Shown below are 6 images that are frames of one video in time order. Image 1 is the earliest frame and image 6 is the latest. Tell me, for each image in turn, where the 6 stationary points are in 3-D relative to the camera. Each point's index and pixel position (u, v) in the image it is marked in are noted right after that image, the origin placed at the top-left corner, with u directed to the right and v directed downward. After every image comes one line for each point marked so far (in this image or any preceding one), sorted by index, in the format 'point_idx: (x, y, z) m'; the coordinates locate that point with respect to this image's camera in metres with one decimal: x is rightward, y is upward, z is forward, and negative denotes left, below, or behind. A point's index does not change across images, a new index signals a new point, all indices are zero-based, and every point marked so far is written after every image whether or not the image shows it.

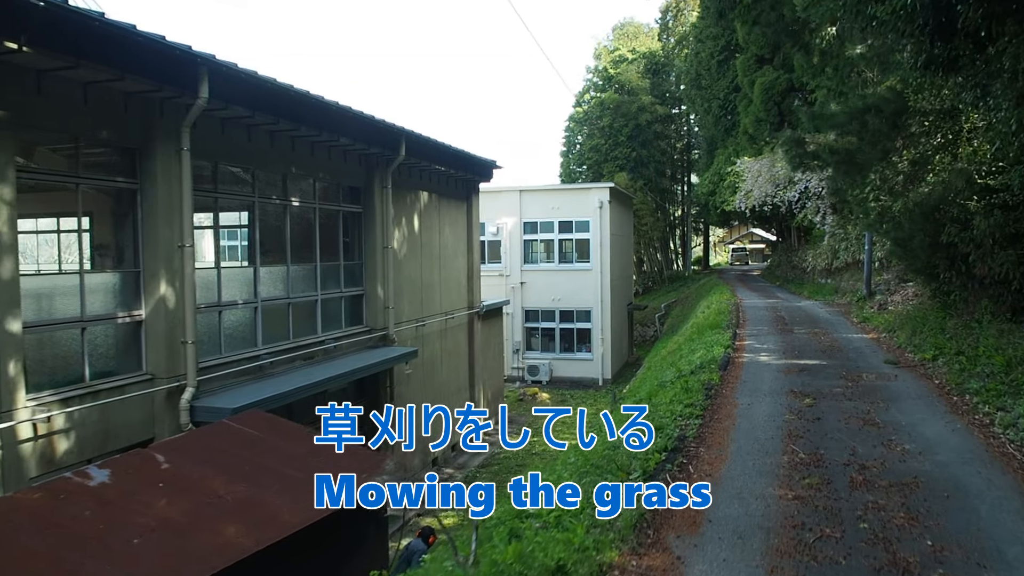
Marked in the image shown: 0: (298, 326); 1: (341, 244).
0: (-3.1, -0.5, +10.4) m
1: (-2.8, +0.7, +11.6) m
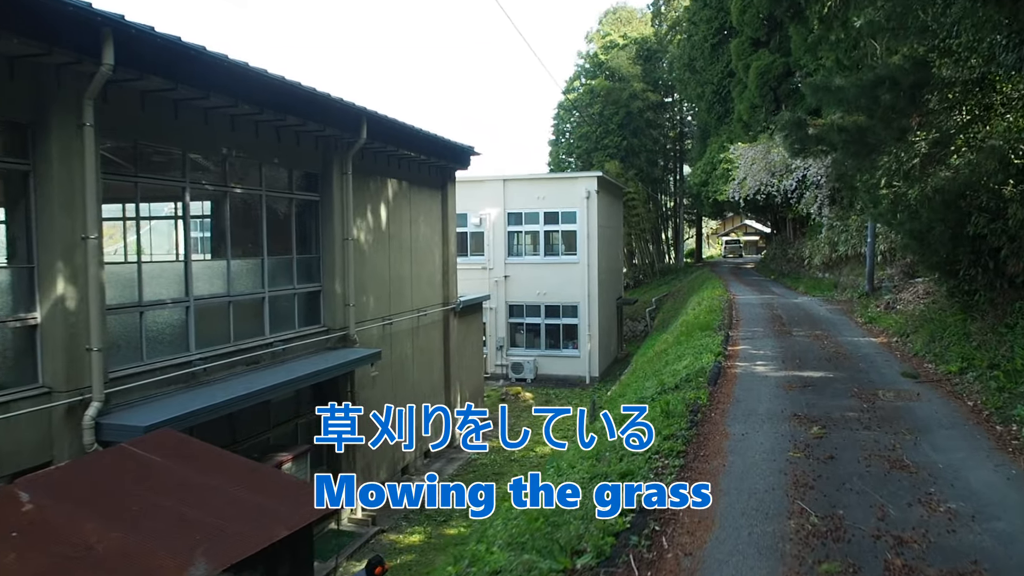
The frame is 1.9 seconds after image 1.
0: (-3.5, -0.5, +9.3) m
1: (-3.2, +0.8, +10.5) m
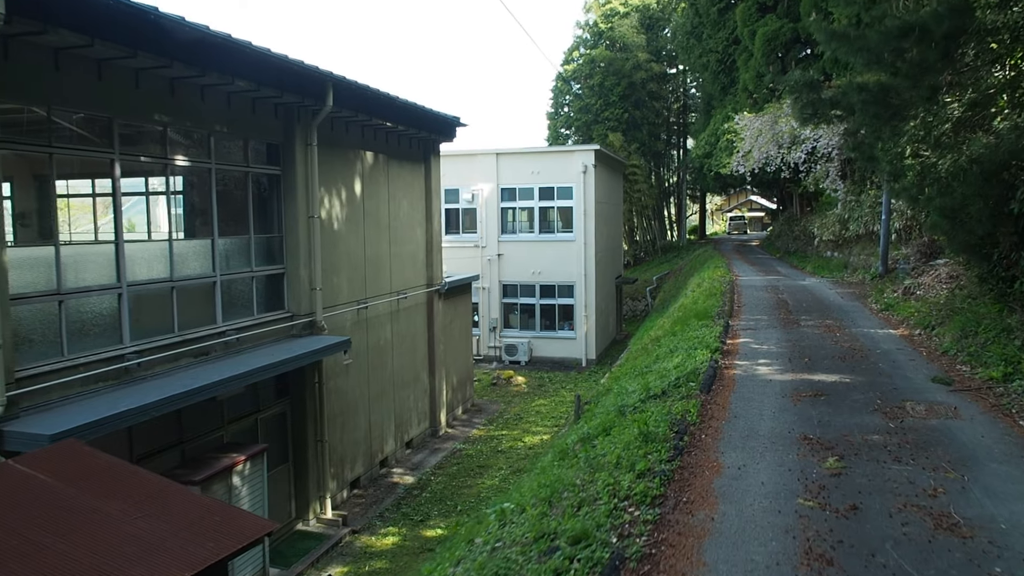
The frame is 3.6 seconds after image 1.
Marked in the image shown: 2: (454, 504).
0: (-3.8, -0.3, +8.4) m
1: (-3.5, +1.0, +9.5) m
2: (-0.9, -3.3, +11.1) m
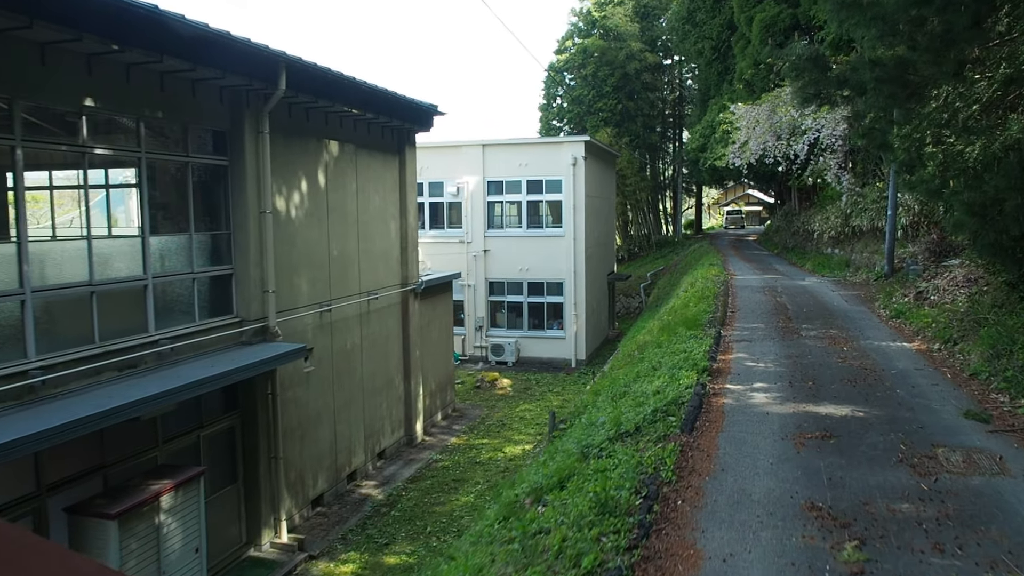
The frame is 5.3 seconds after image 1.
0: (-4.2, -0.3, +7.5) m
1: (-3.8, +1.0, +8.6) m
2: (-1.3, -3.4, +10.2) m
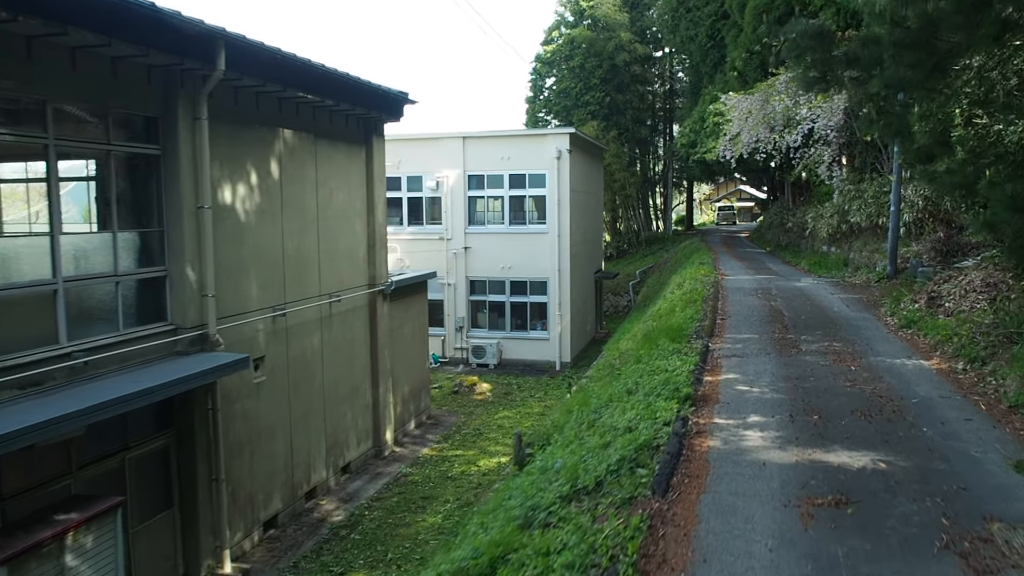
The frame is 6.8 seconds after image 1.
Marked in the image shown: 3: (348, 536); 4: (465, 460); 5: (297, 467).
0: (-4.5, -0.4, +6.5) m
1: (-4.2, +0.9, +7.6) m
2: (-1.7, -3.4, +9.3) m
3: (-2.3, -3.4, +9.9) m
4: (-0.9, -3.1, +12.8) m
5: (-3.2, -2.6, +10.6) m
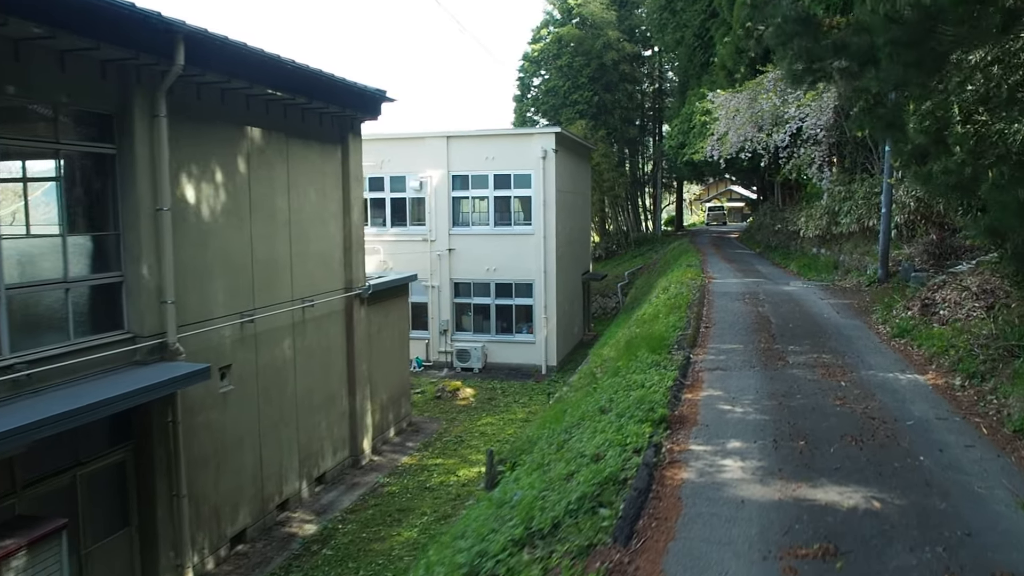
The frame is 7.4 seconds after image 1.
0: (-4.8, -0.5, +6.1) m
1: (-4.5, +0.9, +7.2) m
2: (-1.9, -3.5, +8.9) m
3: (-2.5, -3.5, +9.5) m
4: (-1.2, -3.1, +12.4) m
5: (-3.5, -2.7, +10.1) m
